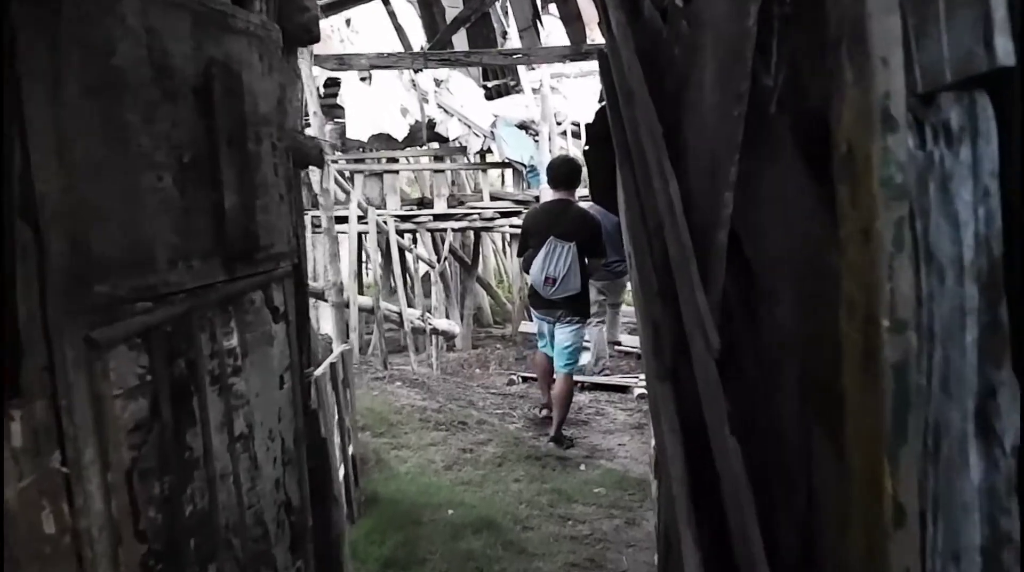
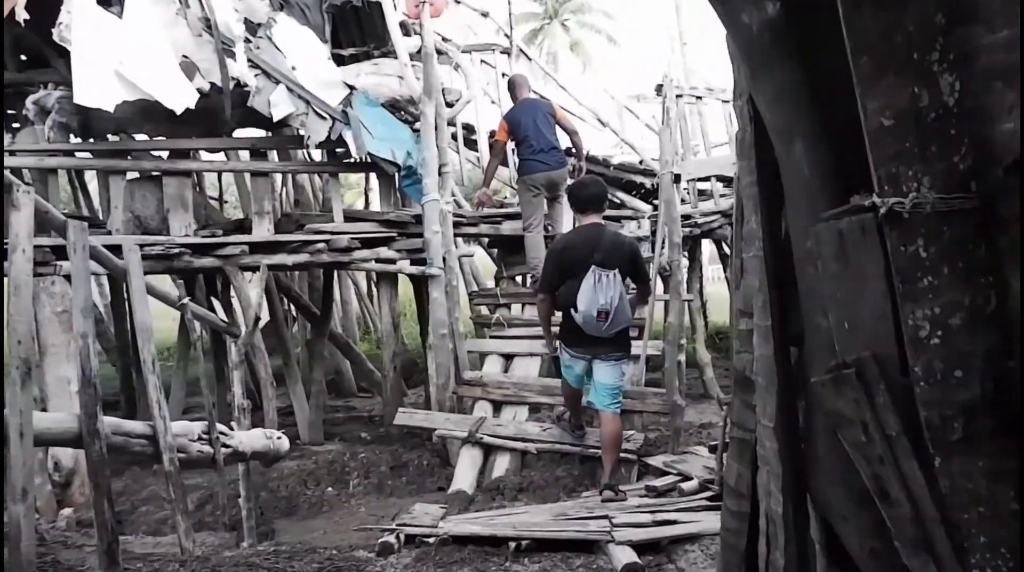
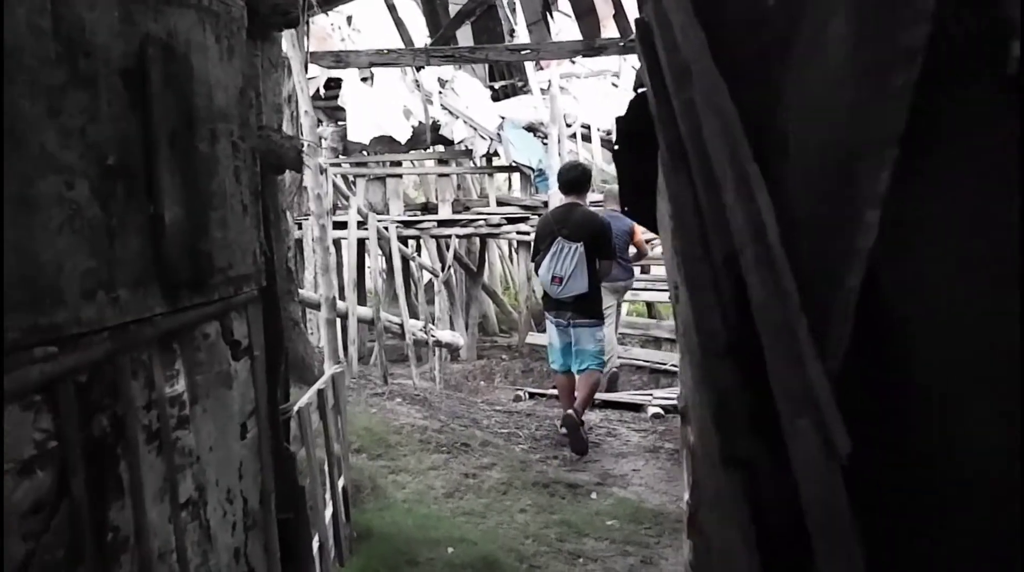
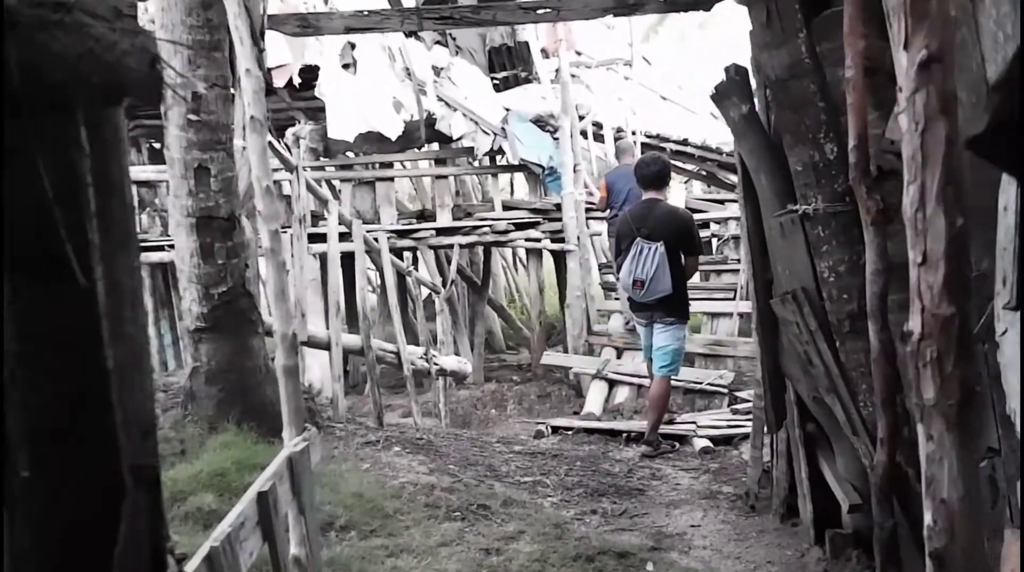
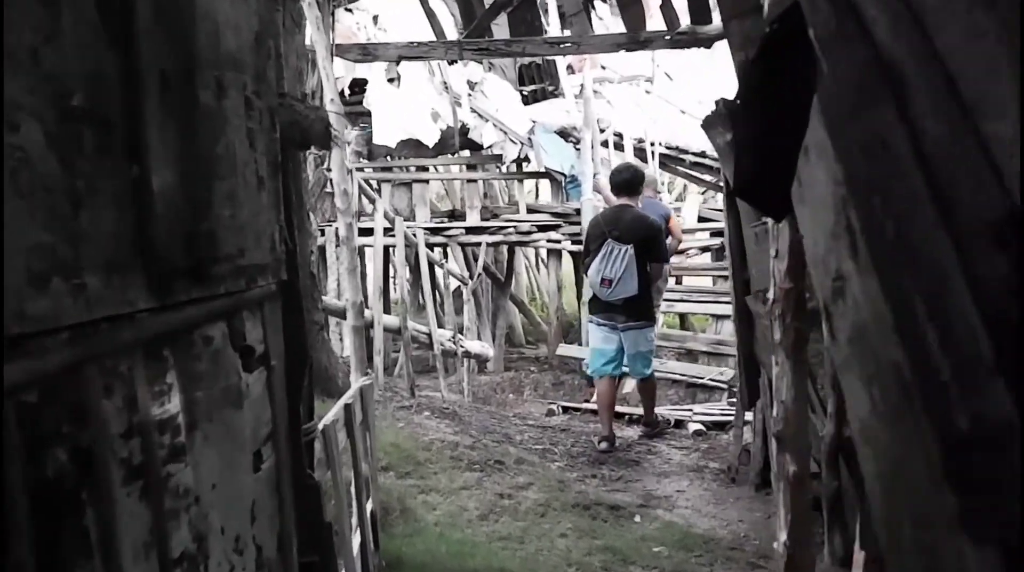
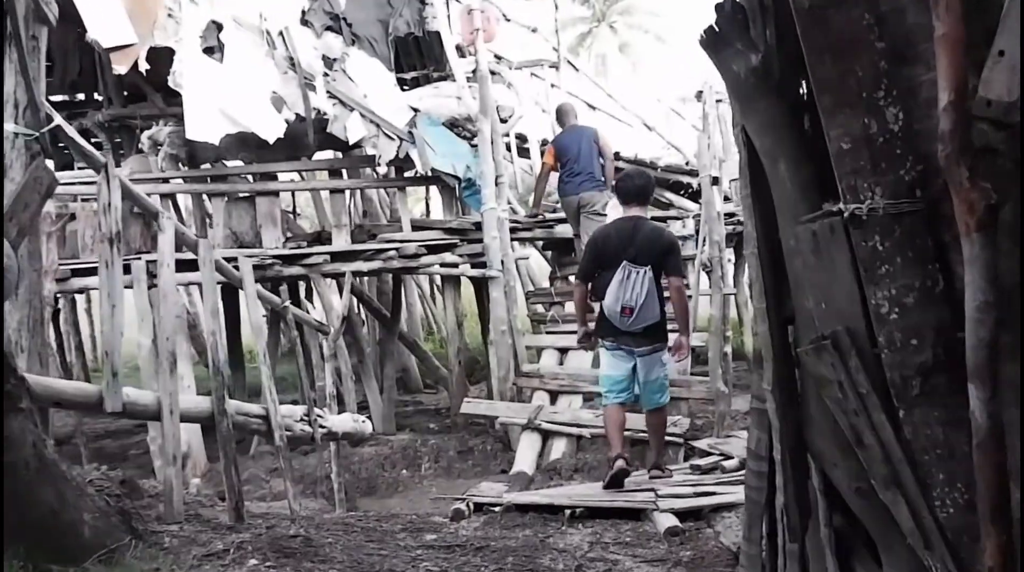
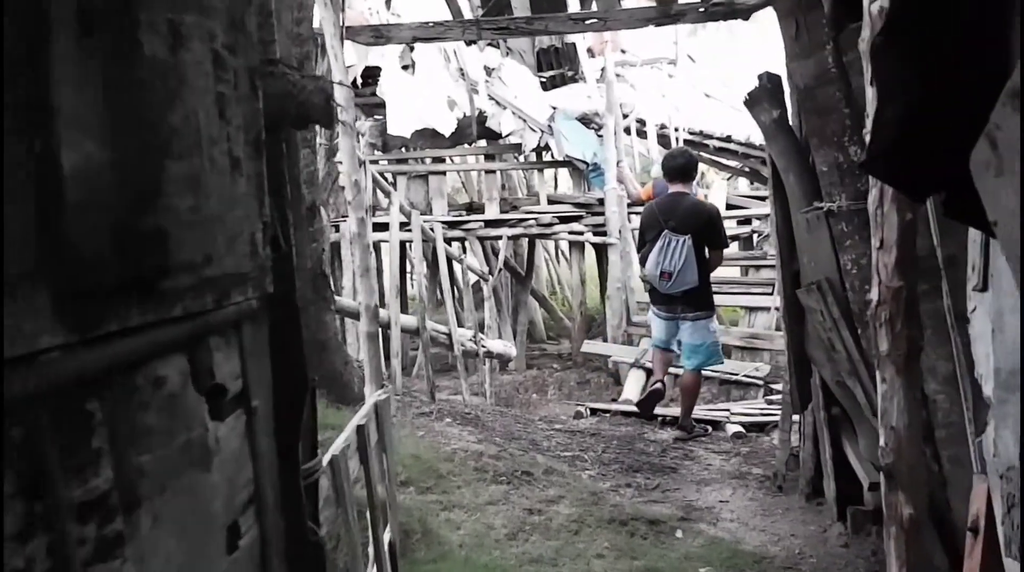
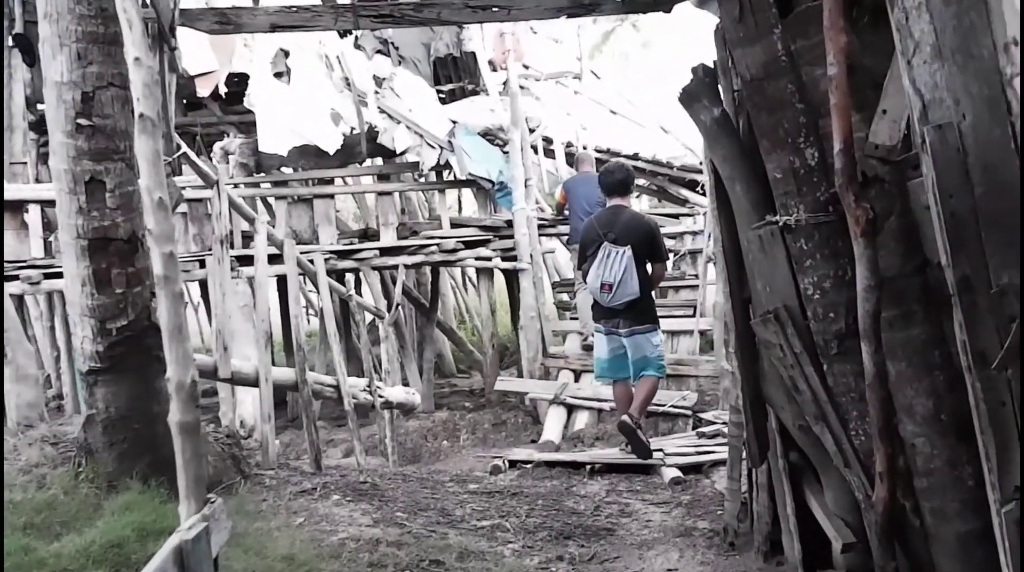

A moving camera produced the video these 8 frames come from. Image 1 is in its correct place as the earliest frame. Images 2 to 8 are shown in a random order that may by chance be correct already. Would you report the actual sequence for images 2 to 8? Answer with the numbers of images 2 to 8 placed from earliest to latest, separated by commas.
3, 5, 7, 4, 8, 6, 2
